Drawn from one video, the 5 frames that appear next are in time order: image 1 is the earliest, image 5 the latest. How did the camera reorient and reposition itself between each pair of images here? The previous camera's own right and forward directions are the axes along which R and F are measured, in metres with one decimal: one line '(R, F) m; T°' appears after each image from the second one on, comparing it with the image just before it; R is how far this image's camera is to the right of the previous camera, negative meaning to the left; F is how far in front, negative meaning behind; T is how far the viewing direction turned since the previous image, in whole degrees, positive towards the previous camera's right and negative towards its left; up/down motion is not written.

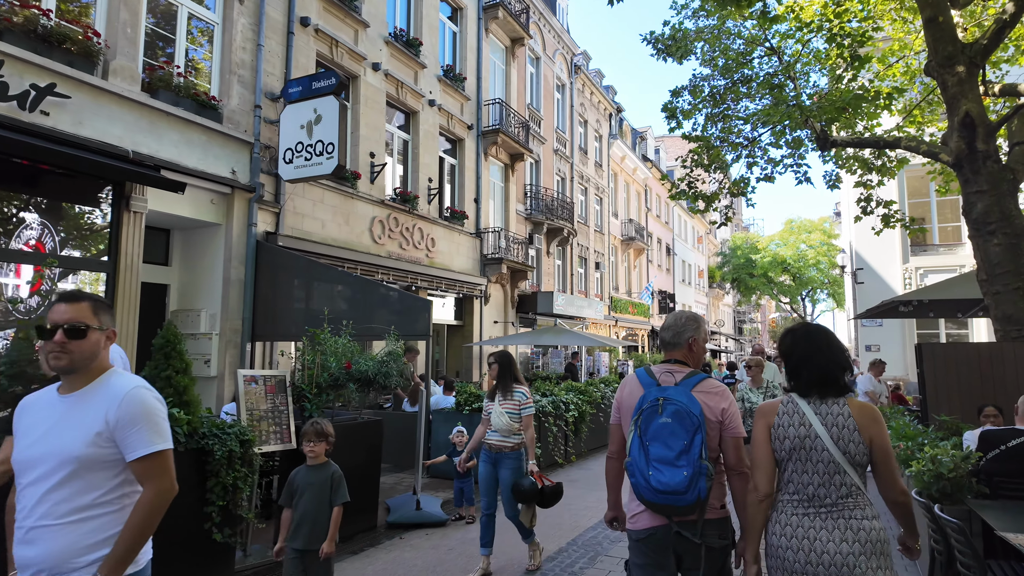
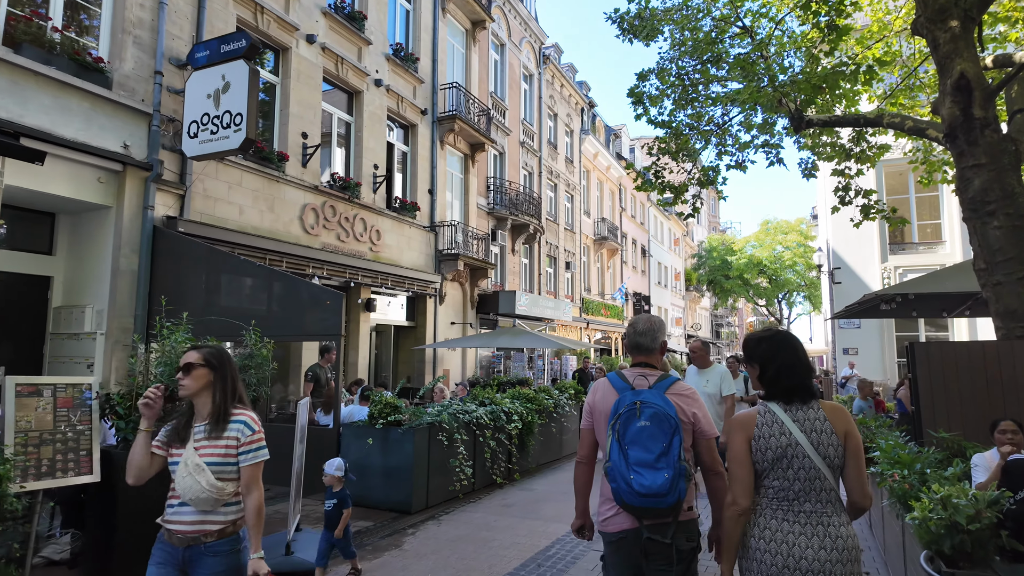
(+0.7, +1.2) m; +2°
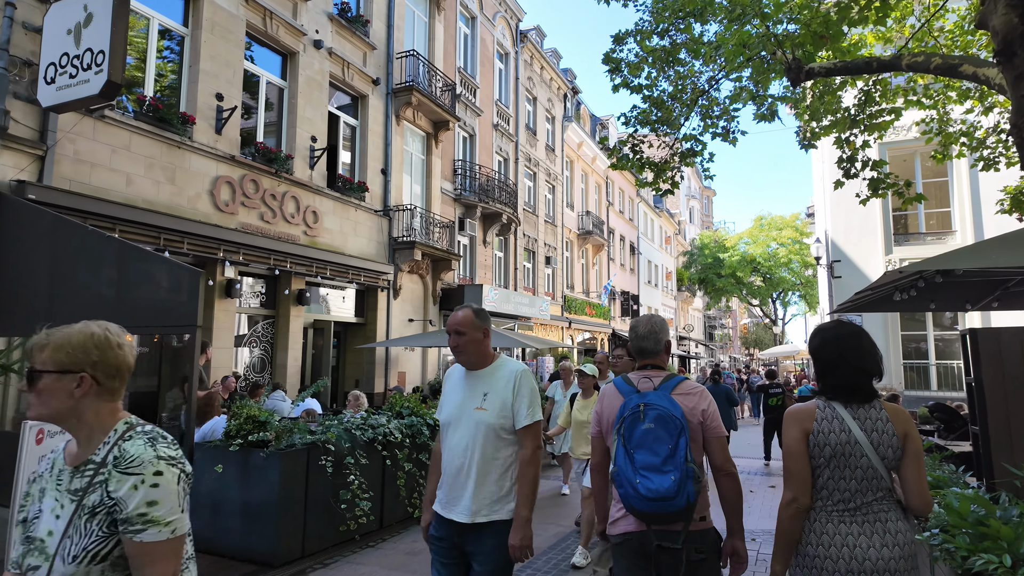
(+0.8, +1.6) m; 0°
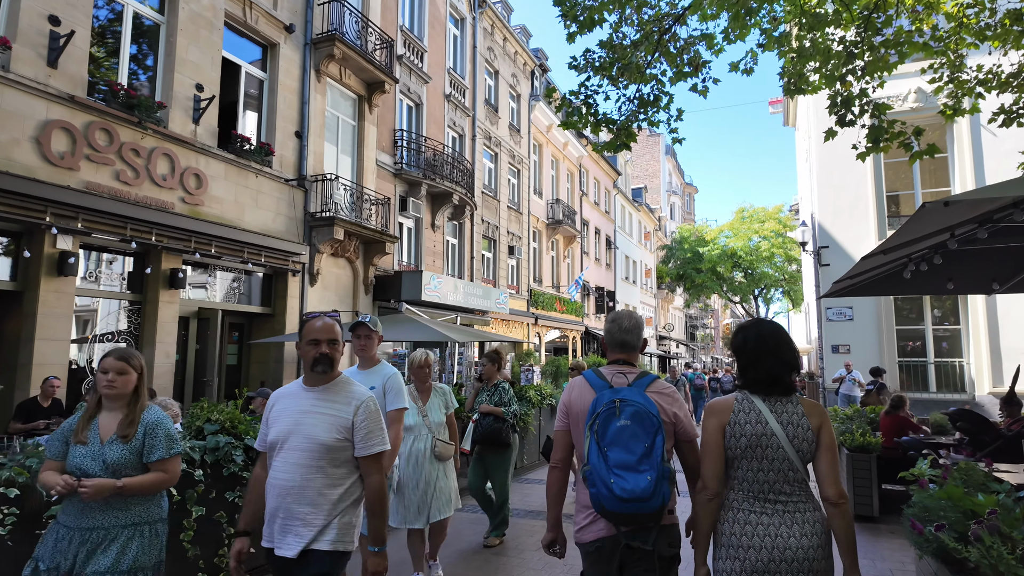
(+0.9, +2.0) m; +1°
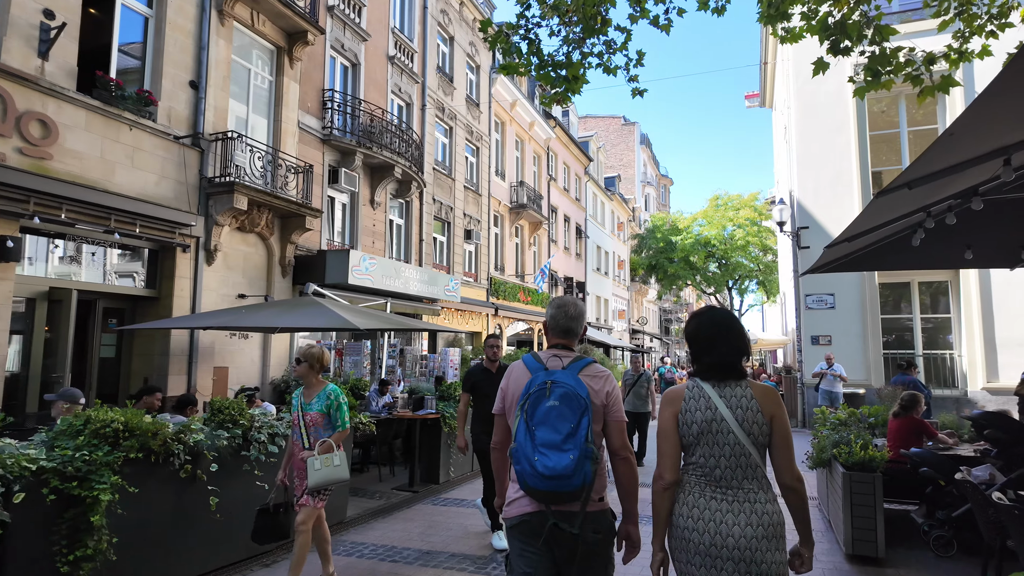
(+0.7, +1.6) m; +2°
